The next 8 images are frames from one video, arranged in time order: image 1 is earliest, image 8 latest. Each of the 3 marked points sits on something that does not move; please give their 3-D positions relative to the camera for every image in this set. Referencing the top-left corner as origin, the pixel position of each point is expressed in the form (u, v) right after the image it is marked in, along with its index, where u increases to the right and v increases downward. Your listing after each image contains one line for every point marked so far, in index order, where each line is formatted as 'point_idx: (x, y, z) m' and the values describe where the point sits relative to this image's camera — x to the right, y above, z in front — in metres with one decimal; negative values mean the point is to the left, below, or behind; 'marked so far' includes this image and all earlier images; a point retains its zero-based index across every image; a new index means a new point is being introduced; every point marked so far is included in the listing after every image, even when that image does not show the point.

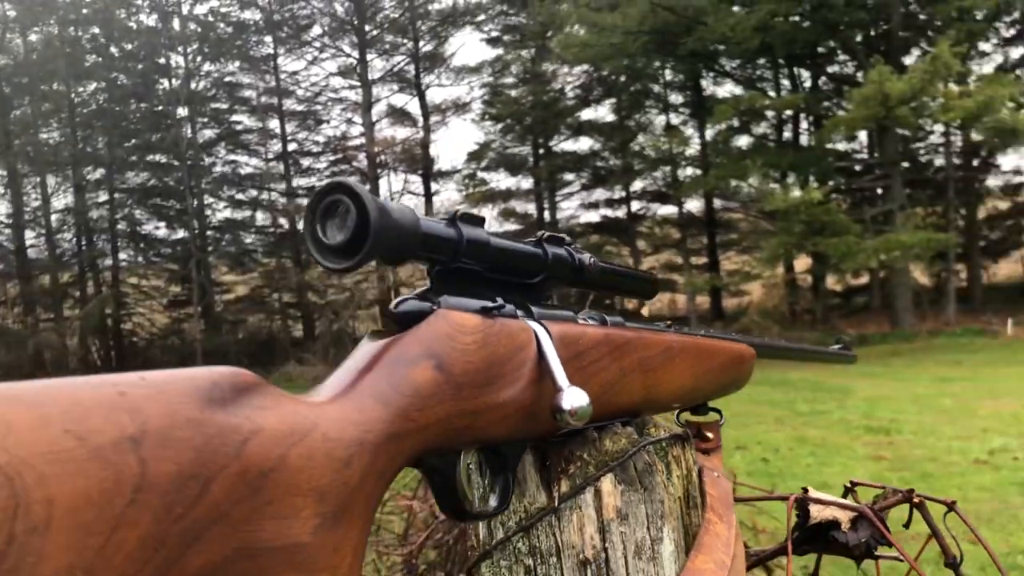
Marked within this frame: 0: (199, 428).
0: (-0.3, -0.1, +0.8) m
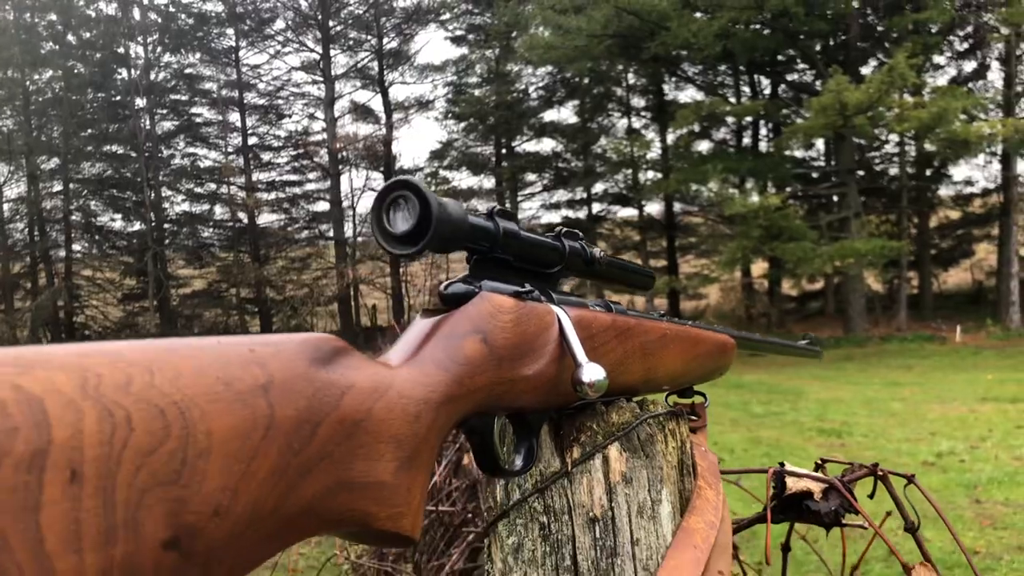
0: (-0.3, -0.1, +0.9) m
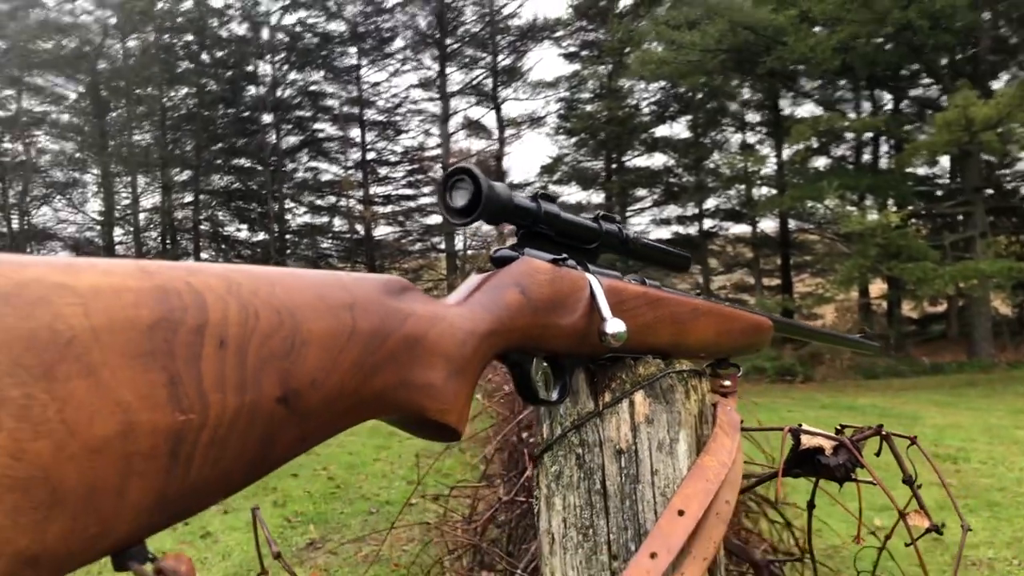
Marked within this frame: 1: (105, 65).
0: (-0.2, 0.0, +1.3) m
1: (-10.2, +5.6, +19.1) m
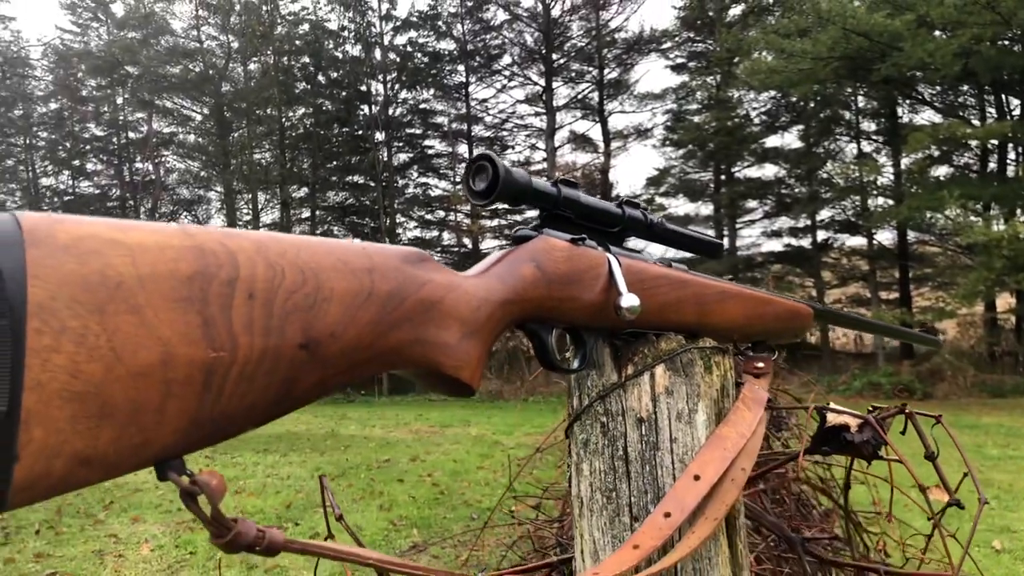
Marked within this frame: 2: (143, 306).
0: (-0.2, 0.0, +1.4) m
1: (-7.7, +5.4, +20.5) m
2: (-0.5, 0.0, +1.1) m
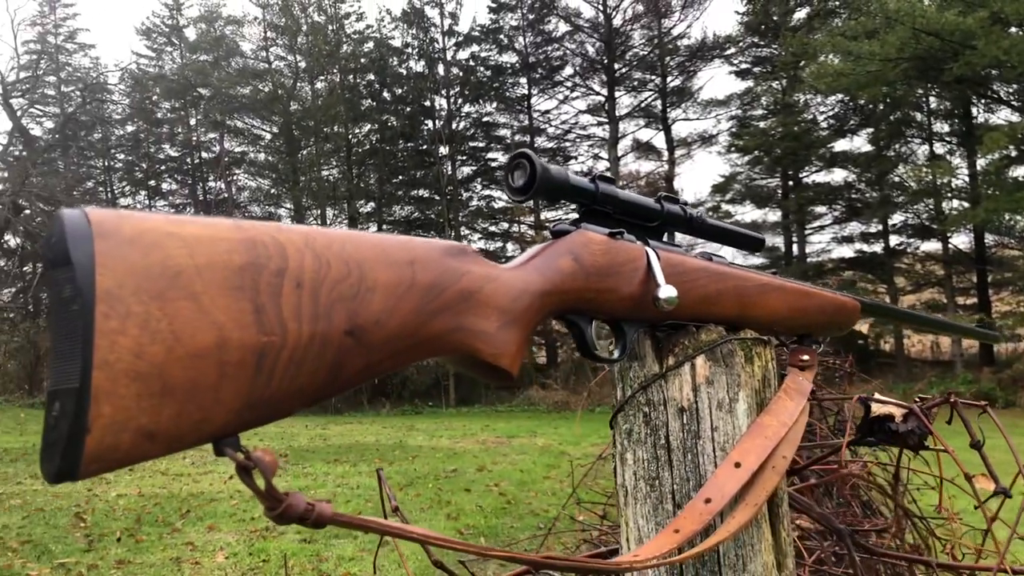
0: (-0.1, 0.0, +1.5) m
1: (-6.1, +5.1, +21.2) m
2: (-0.5, 0.0, +1.2) m
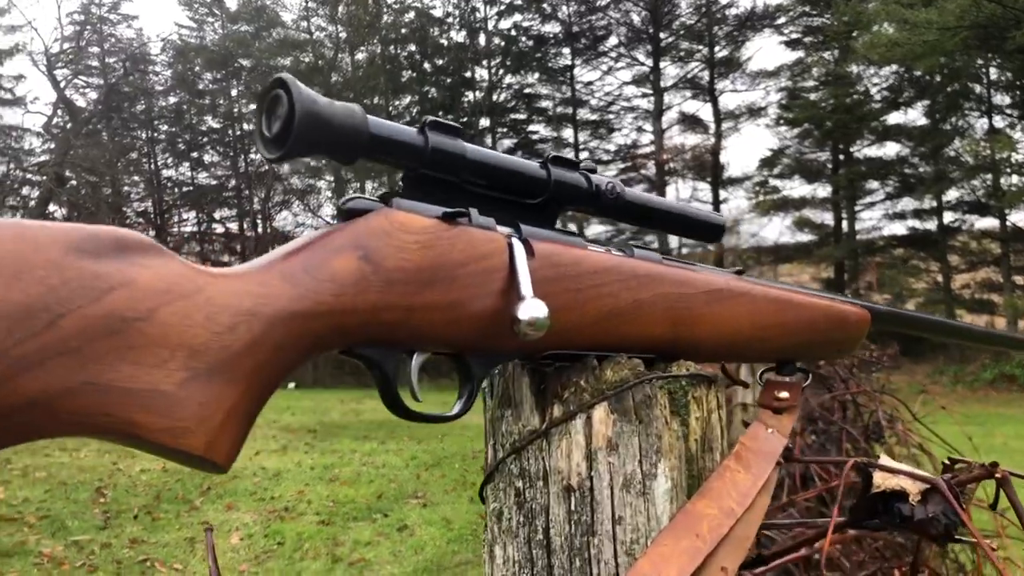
0: (-0.5, 0.0, +0.9) m
1: (-5.4, +5.9, +20.6) m
2: (-0.9, 0.0, +0.5) m
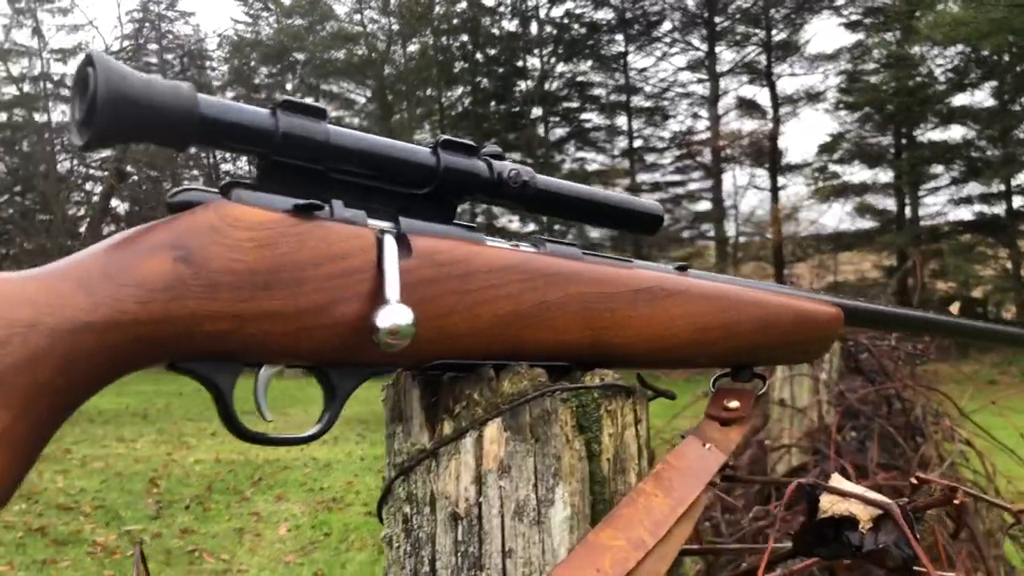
0: (-0.7, 0.0, +0.8) m
1: (-4.2, +6.1, +20.7) m
2: (-1.1, -0.1, +0.5) m
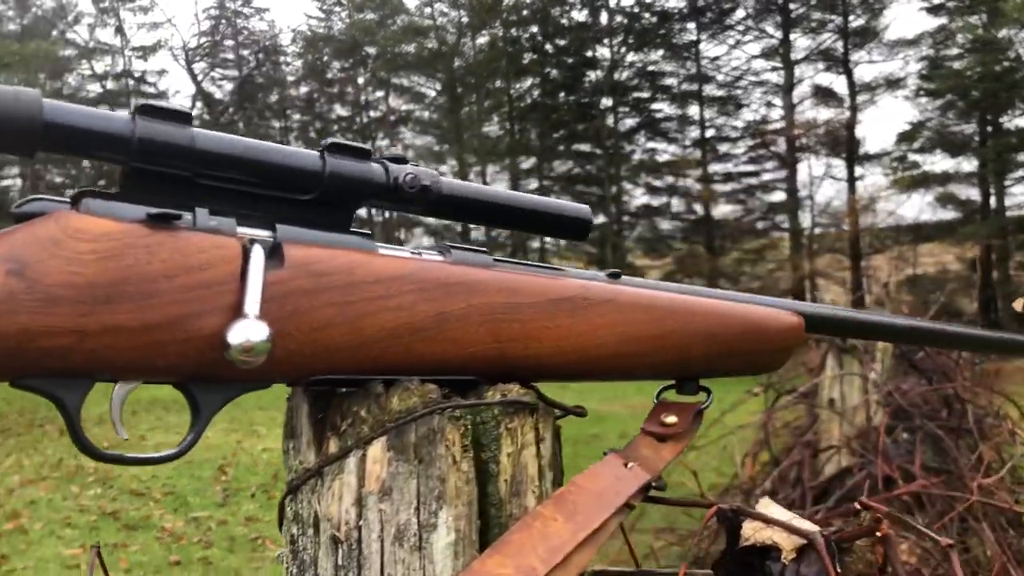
0: (-0.9, 0.0, +0.8) m
1: (-2.6, +6.4, +20.9) m
2: (-1.3, -0.1, +0.5) m
